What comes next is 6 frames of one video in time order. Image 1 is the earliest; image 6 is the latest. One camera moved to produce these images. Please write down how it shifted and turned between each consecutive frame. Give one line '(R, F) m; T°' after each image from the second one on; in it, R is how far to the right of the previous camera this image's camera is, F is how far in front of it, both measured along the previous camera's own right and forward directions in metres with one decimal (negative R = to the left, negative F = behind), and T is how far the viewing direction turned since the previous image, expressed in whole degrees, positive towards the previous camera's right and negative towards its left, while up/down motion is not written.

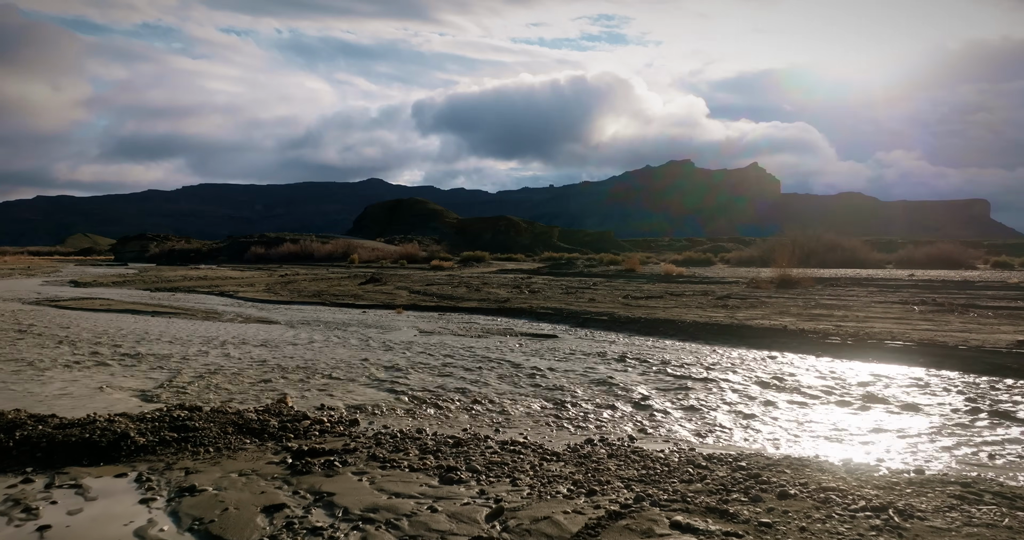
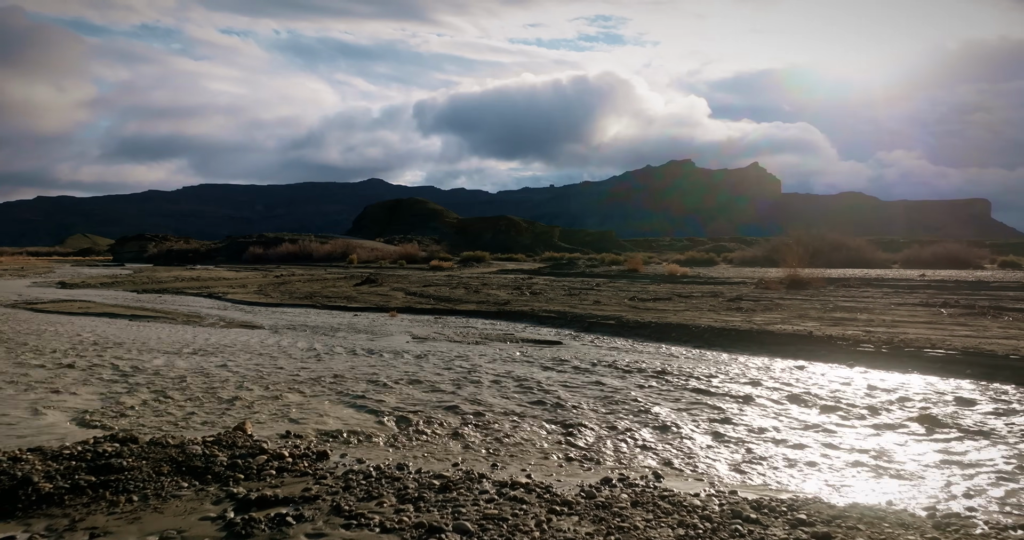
(0.0, +1.0) m; 0°
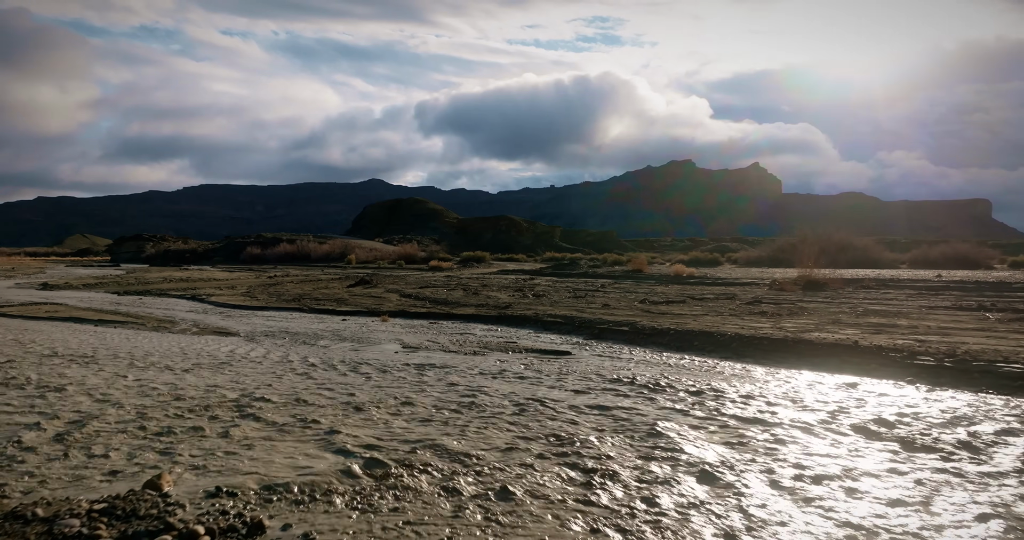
(0.0, +1.4) m; 0°
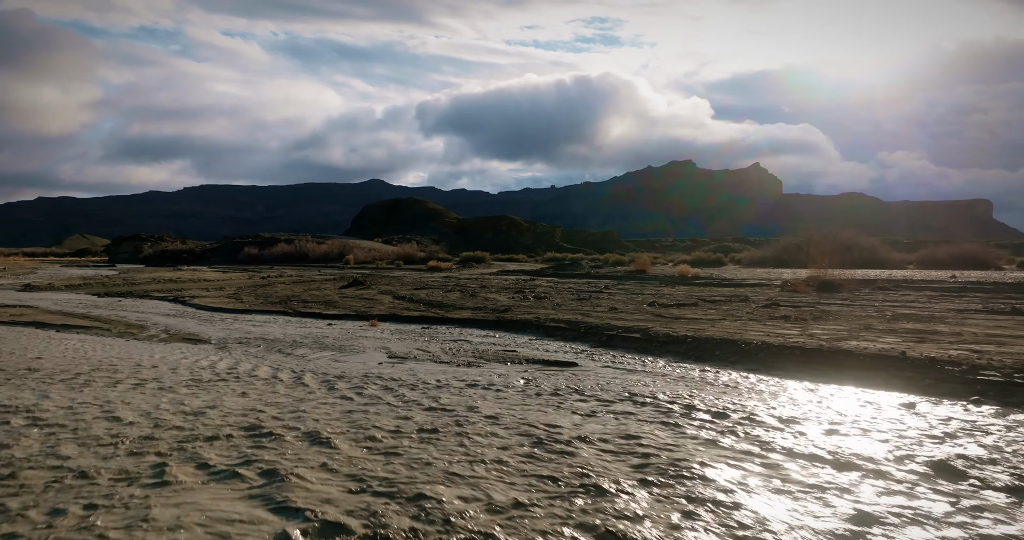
(0.0, +1.2) m; 0°
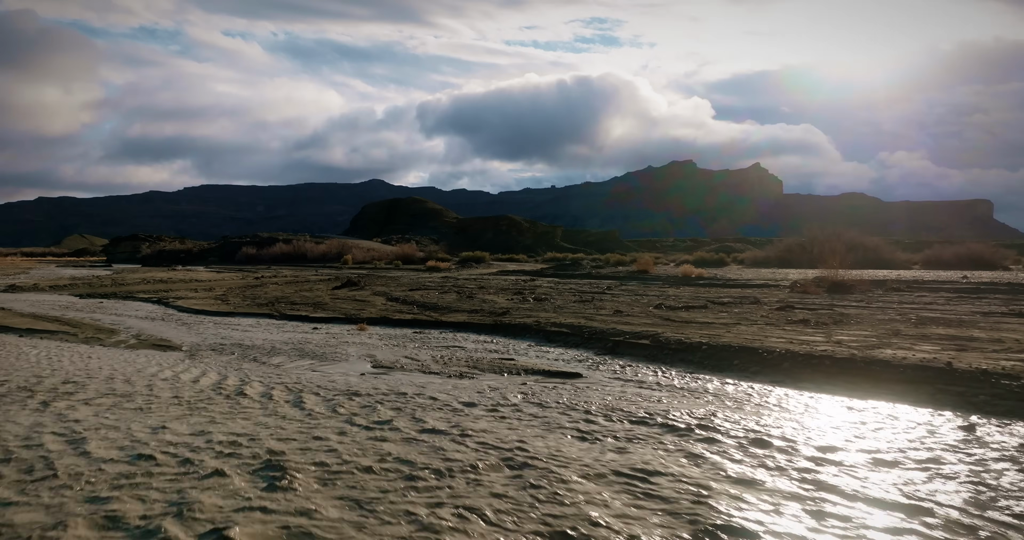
(0.0, +1.0) m; 0°
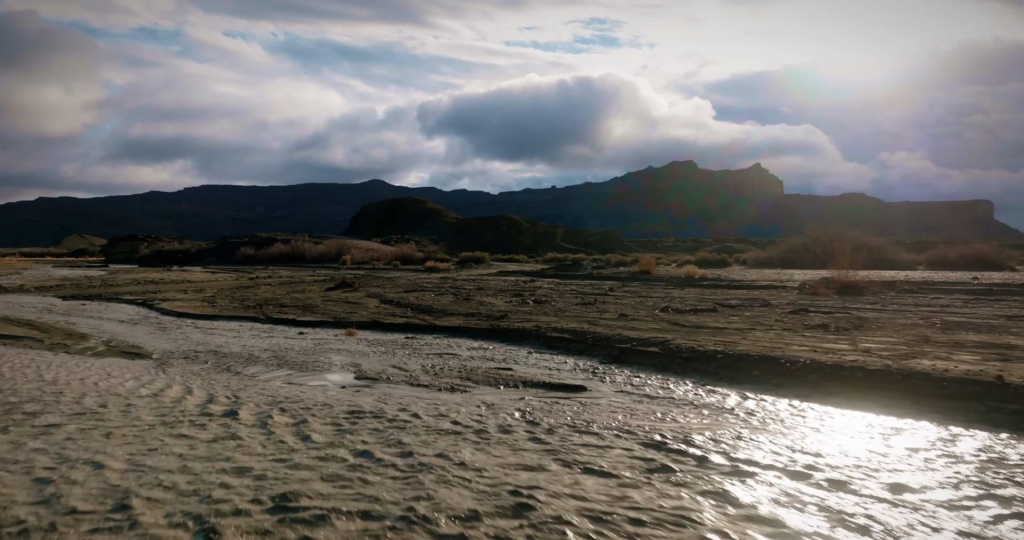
(0.0, +0.8) m; 0°
